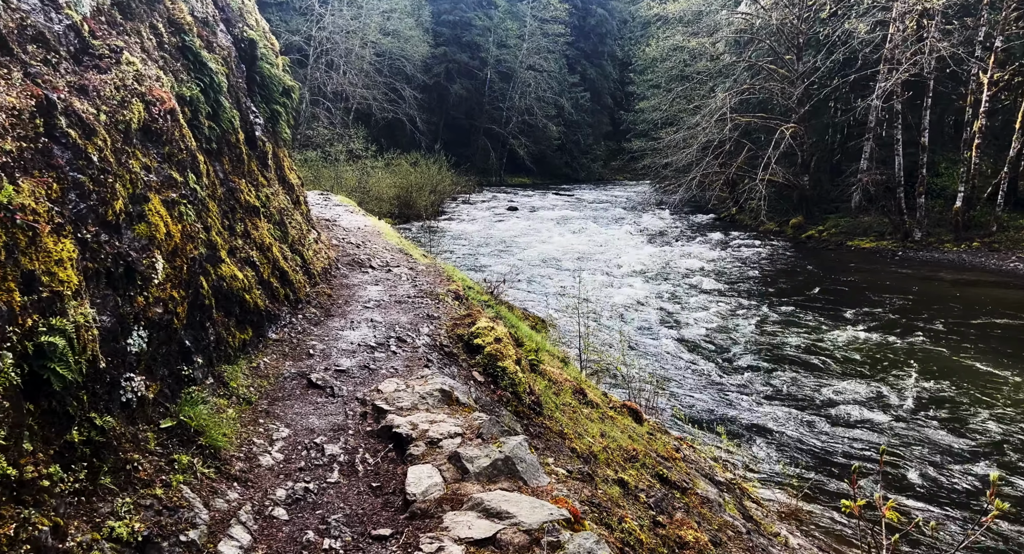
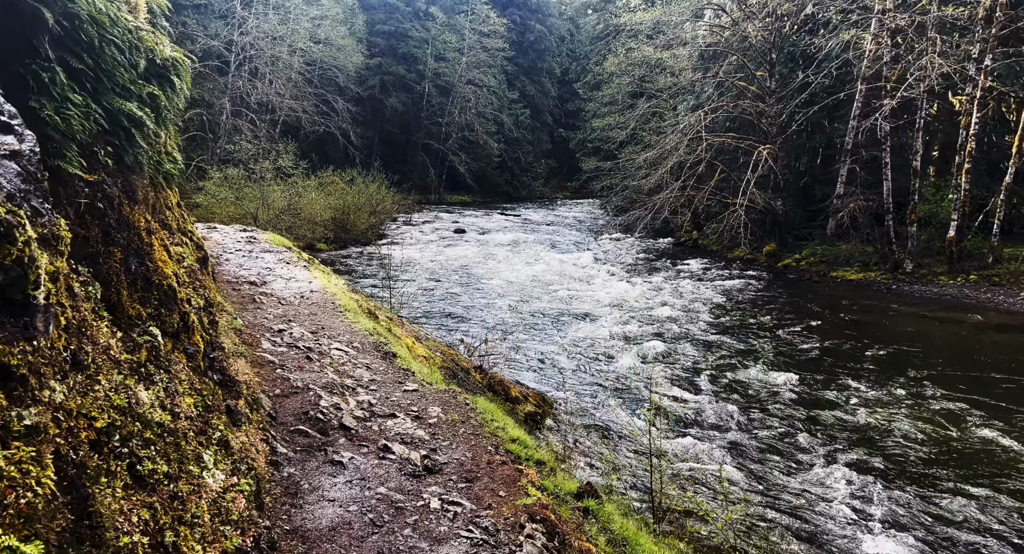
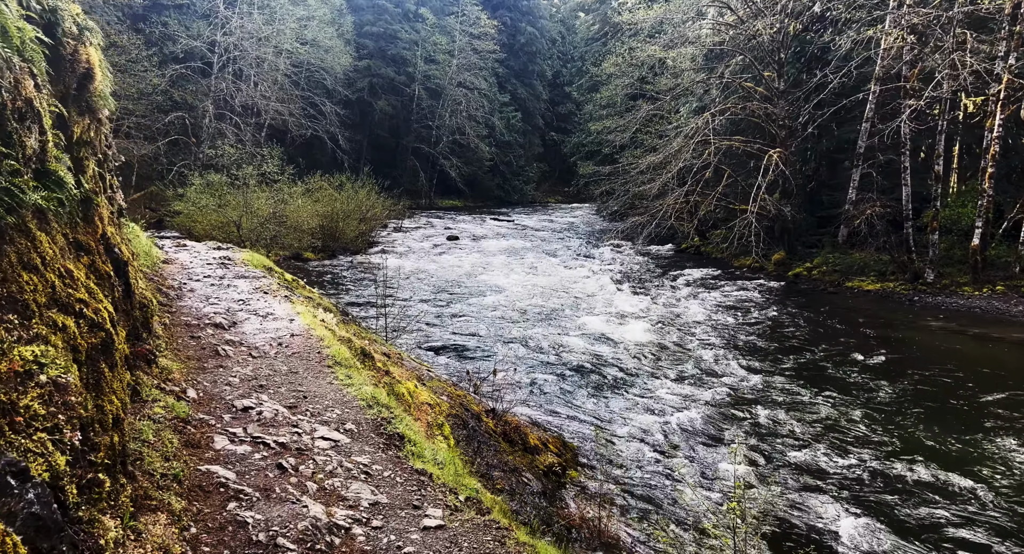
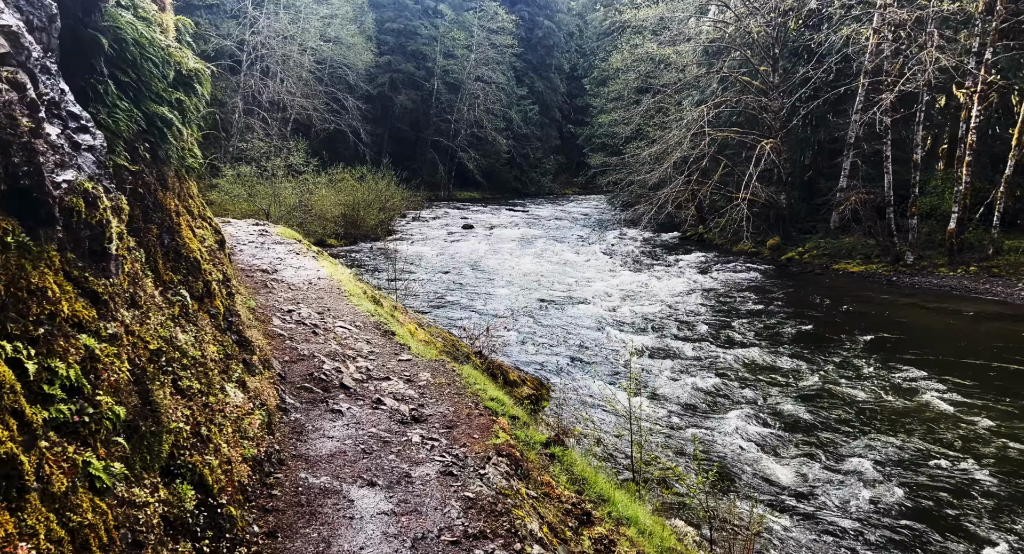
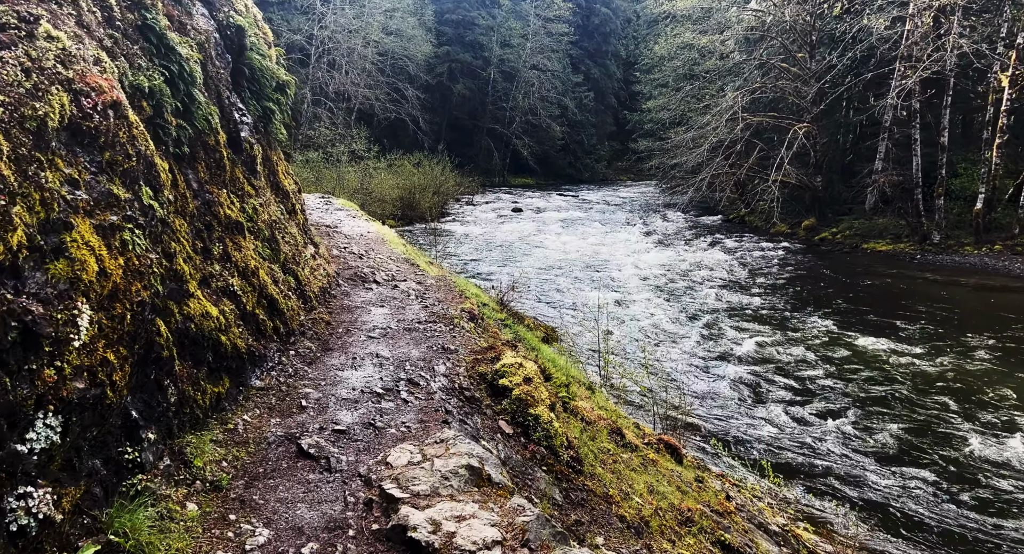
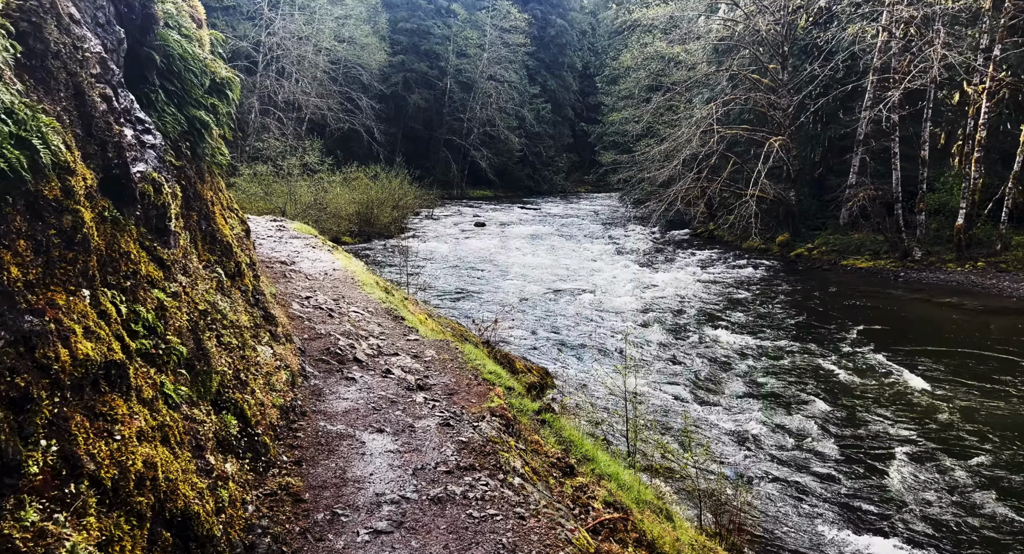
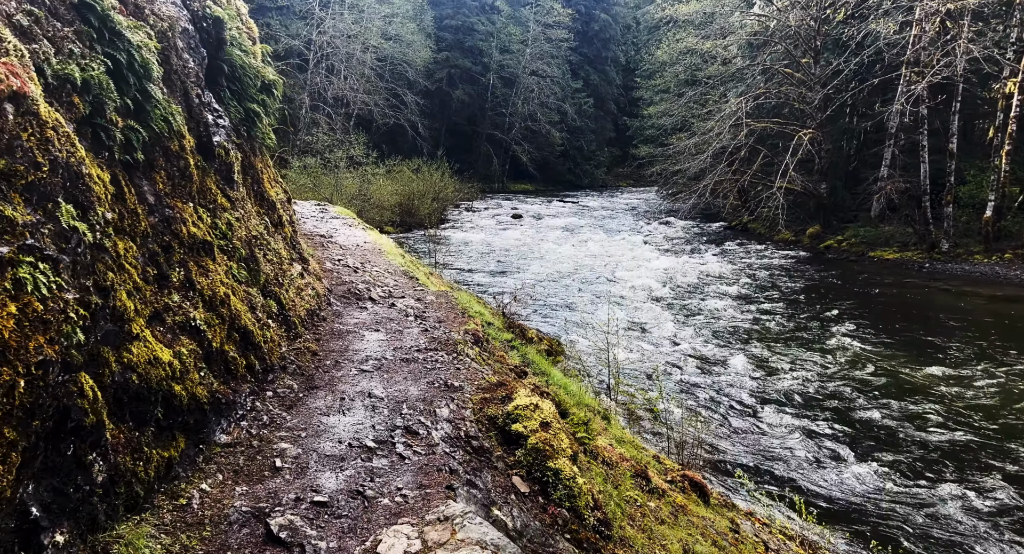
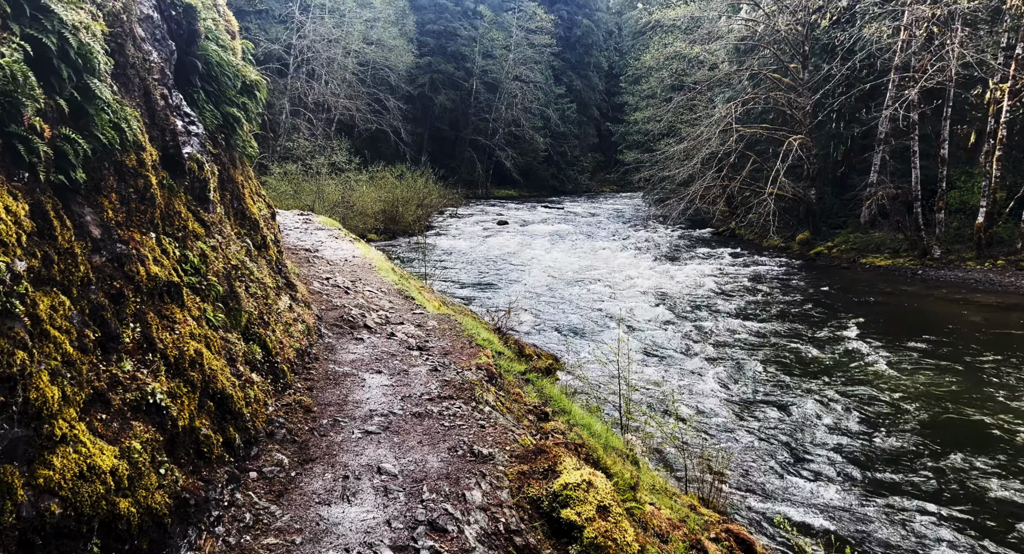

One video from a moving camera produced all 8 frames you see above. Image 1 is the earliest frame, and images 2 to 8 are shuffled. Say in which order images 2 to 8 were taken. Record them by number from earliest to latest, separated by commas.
5, 7, 8, 6, 4, 2, 3
